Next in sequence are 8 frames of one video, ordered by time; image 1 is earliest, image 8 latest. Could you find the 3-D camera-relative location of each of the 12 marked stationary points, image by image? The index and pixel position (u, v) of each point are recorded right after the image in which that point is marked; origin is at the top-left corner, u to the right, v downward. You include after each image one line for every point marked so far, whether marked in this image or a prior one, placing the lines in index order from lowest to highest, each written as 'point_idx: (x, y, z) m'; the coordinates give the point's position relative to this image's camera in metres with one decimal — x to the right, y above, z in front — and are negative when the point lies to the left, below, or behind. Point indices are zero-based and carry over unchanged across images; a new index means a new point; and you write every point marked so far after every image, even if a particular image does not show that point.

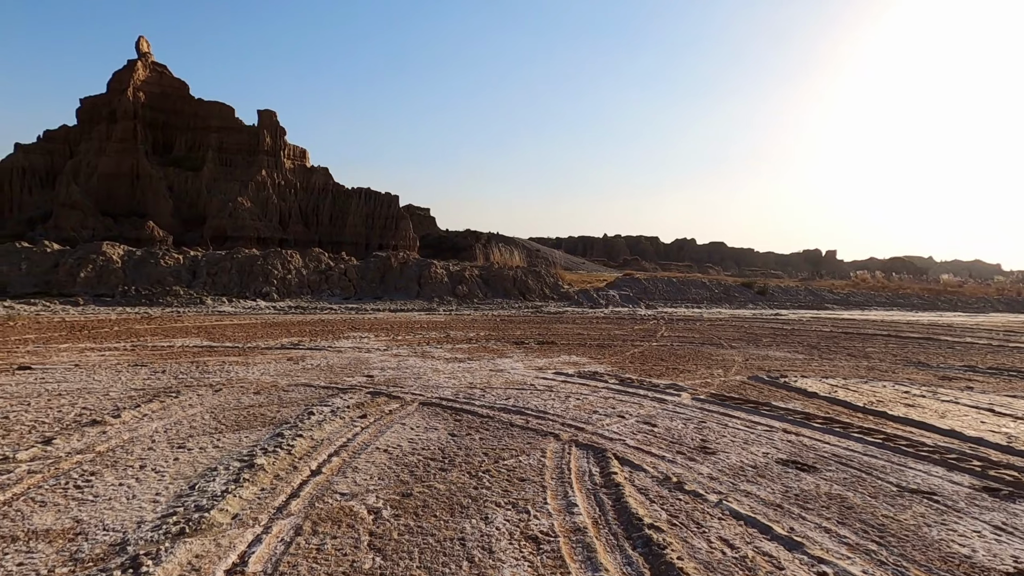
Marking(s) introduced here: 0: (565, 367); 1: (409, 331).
0: (+1.1, -1.6, +10.5) m
1: (-2.9, -1.2, +15.1) m
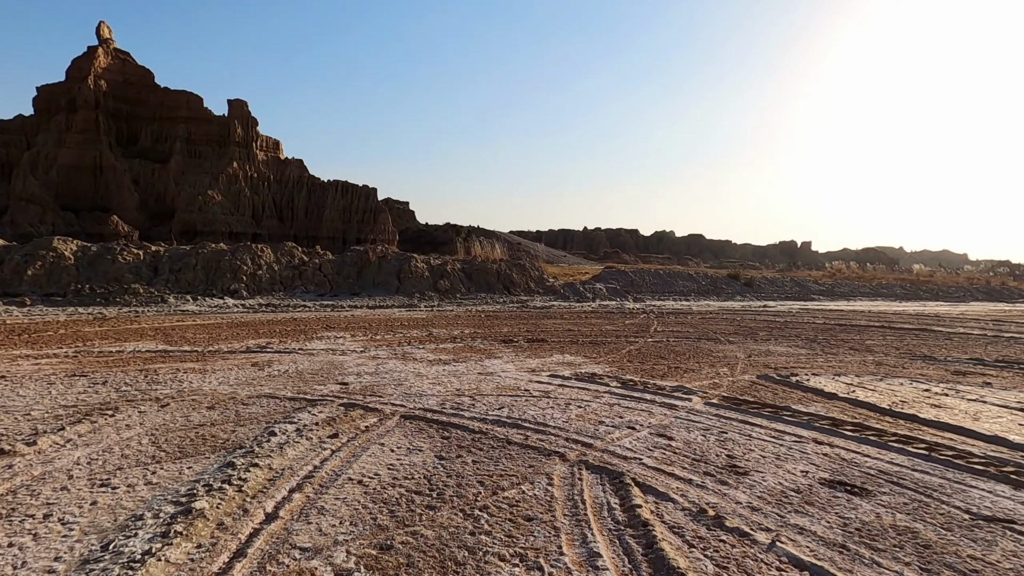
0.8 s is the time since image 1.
0: (+0.9, -1.5, +9.6) m
1: (-3.2, -1.1, +14.1) m
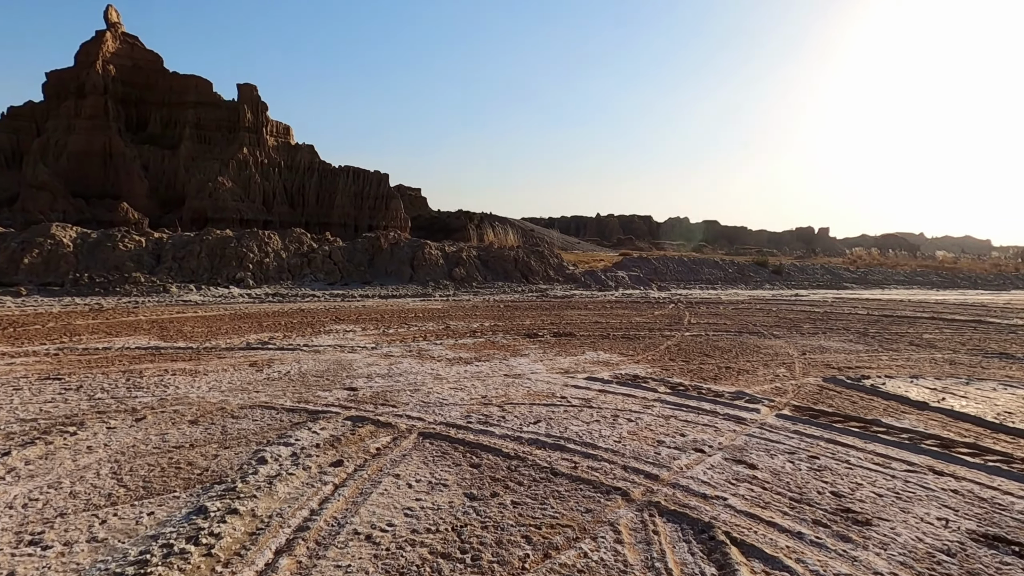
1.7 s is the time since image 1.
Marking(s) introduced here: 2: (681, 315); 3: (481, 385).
0: (+1.4, -1.3, +8.5) m
1: (-2.7, -0.9, +13.0) m
2: (+5.2, -0.9, +16.4) m
3: (-0.4, -1.3, +7.3) m
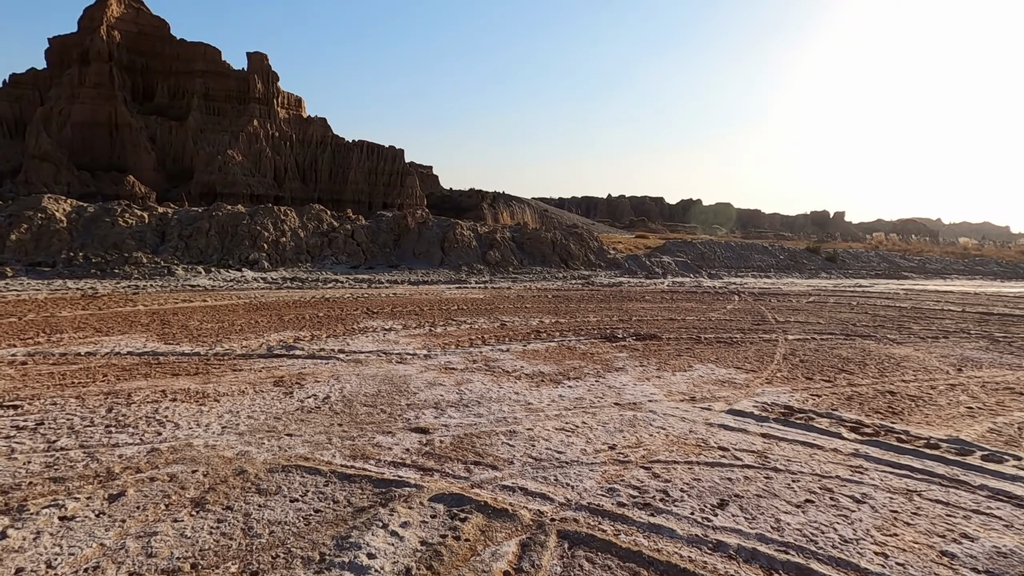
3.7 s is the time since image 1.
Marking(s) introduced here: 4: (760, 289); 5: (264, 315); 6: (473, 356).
0: (+2.7, -1.3, +6.4) m
1: (-1.3, -0.6, +11.0) m
2: (+6.6, -0.6, +14.2) m
3: (+0.8, -1.4, +5.3) m
4: (+9.1, 0.0, +19.5) m
5: (-4.9, -0.5, +10.5) m
6: (-0.6, -1.0, +7.9) m
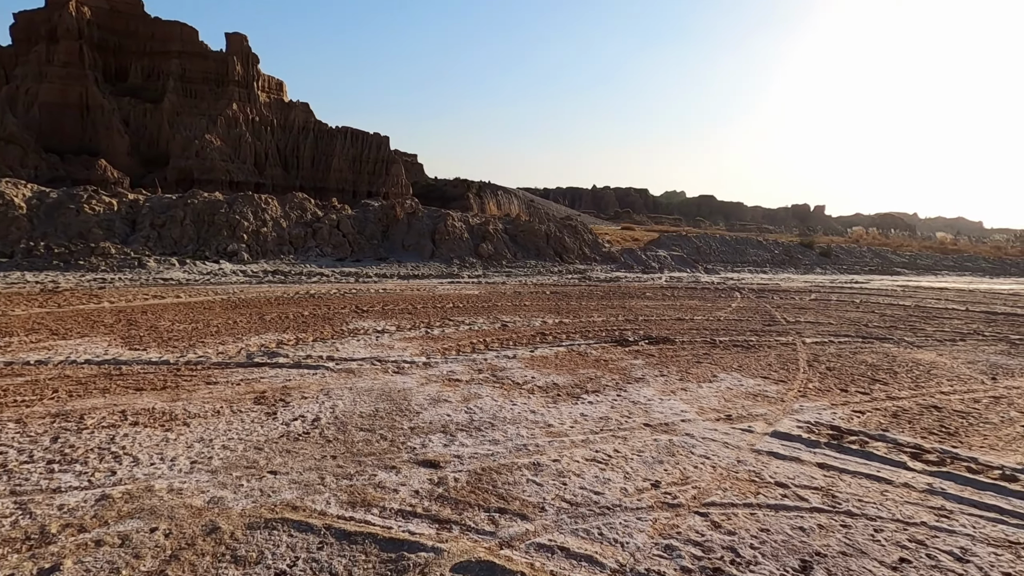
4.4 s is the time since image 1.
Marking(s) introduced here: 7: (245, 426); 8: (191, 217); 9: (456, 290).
0: (+2.8, -1.4, +5.8) m
1: (-1.3, -0.6, +10.2) m
2: (+6.5, -0.6, +13.7) m
3: (+1.0, -1.4, +4.6) m
4: (+8.8, +0.1, +19.0) m
5: (-4.8, -0.5, +9.6) m
6: (-0.5, -1.0, +7.2) m
7: (-2.4, -1.2, +4.8) m
8: (-9.6, +2.1, +15.9) m
9: (-1.5, -0.1, +13.9) m
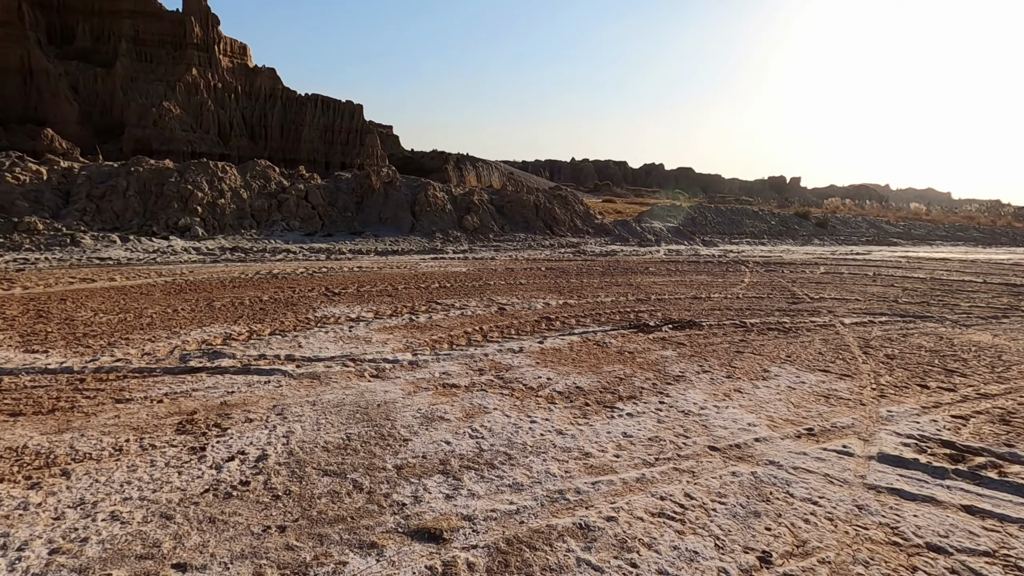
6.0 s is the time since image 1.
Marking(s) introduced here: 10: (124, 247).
0: (+3.0, -1.2, +4.5) m
1: (-1.3, -0.2, +8.7) m
2: (+6.4, +0.1, +12.5) m
3: (+1.2, -1.3, +3.2) m
4: (+8.5, +1.0, +17.9) m
5: (-4.8, -0.2, +8.0) m
6: (-0.4, -0.8, +5.7) m
7: (-2.2, -1.1, +3.3) m
8: (-9.9, +2.7, +14.0) m
9: (-1.7, +0.5, +12.4) m
10: (-8.7, +0.9, +12.0) m
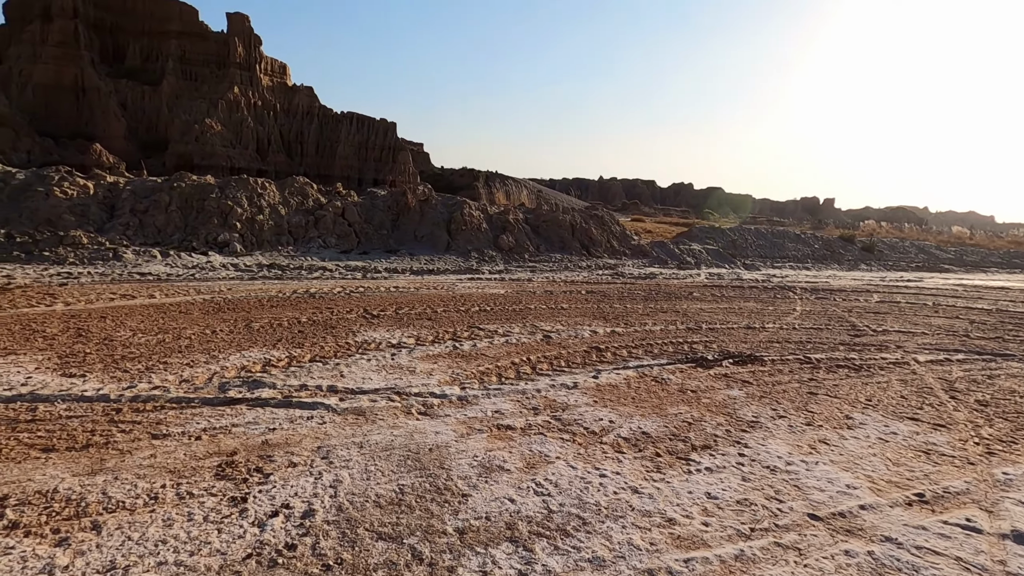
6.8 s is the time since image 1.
0: (+3.5, -1.5, +3.9) m
1: (-0.6, -0.6, +8.3) m
2: (+7.2, -0.6, +11.8) m
3: (+1.7, -1.6, +2.7) m
4: (+9.6, +0.1, +17.1) m
5: (-4.2, -0.5, +7.8) m
6: (+0.2, -1.1, +5.3) m
7: (-1.8, -1.3, +2.9) m
8: (-8.9, +2.3, +14.1) m
9: (-0.8, 0.0, +12.1) m
10: (-7.8, +0.6, +12.0) m
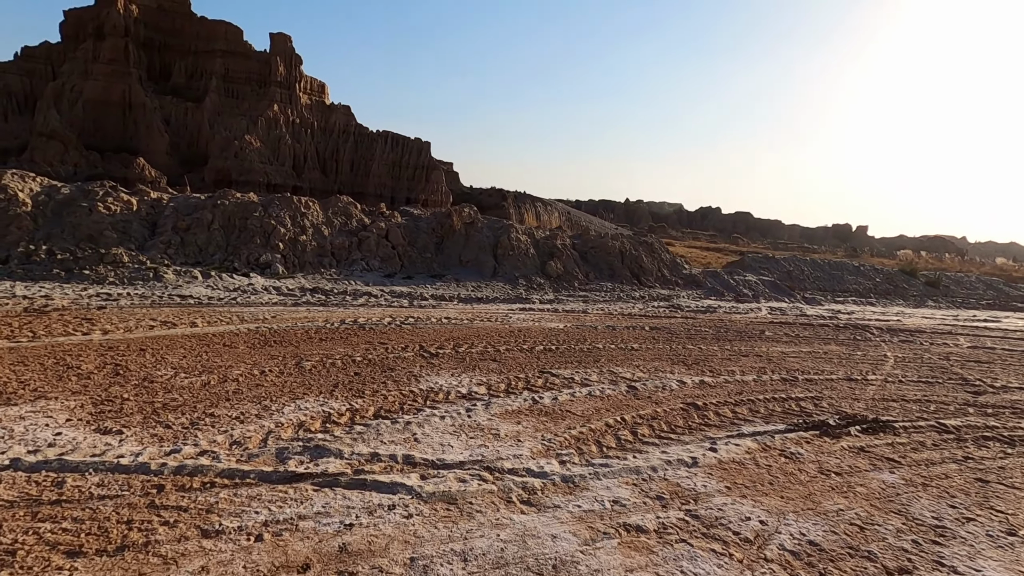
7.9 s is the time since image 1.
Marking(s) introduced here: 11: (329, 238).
0: (+4.3, -2.0, +2.8) m
1: (+0.5, -1.2, +7.4) m
2: (+8.4, -1.5, +10.5) m
3: (+2.5, -2.0, +1.7) m
4: (+11.0, -1.0, +15.7) m
5: (-3.1, -0.9, +7.0) m
6: (+1.1, -1.6, +4.3) m
7: (-0.9, -1.7, +2.0) m
8: (-7.5, +1.7, +13.6) m
9: (+0.5, -0.7, +11.2) m
10: (-6.6, +0.1, +11.4) m
11: (-5.0, +1.3, +14.5) m
